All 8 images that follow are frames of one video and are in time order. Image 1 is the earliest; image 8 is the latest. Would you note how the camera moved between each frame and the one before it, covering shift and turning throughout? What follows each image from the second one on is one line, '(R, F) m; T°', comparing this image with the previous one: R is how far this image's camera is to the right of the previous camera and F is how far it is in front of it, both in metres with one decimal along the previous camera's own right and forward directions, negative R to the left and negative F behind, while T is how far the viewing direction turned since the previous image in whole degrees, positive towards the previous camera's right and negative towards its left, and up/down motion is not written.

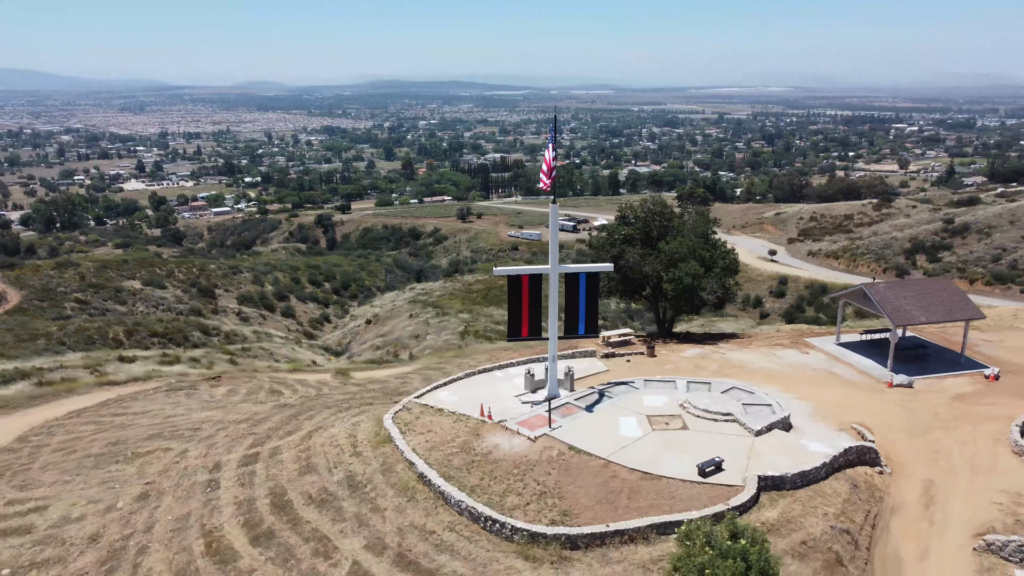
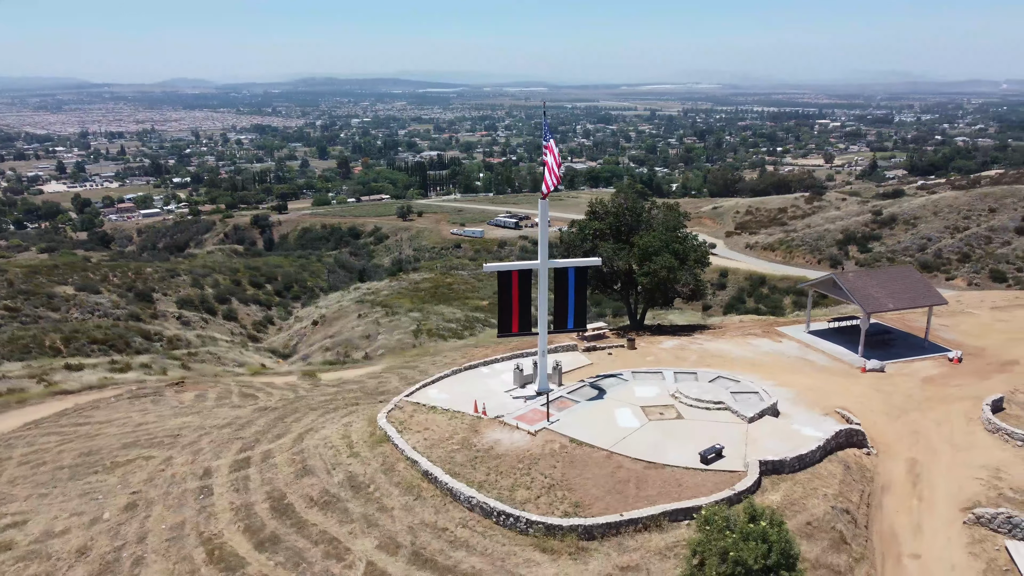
(-1.1, 0.0) m; +4°
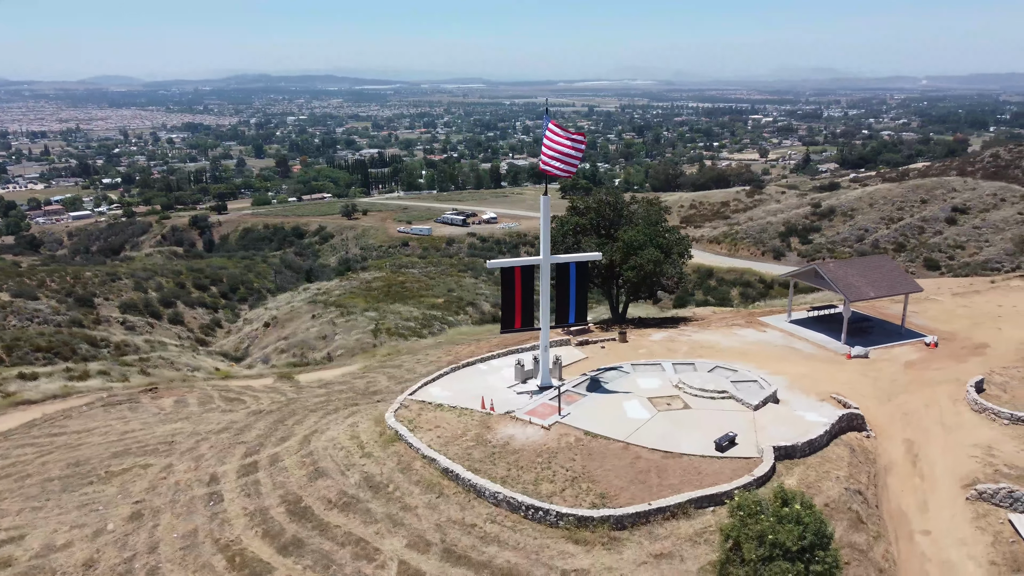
(-1.3, 0.0) m; +4°
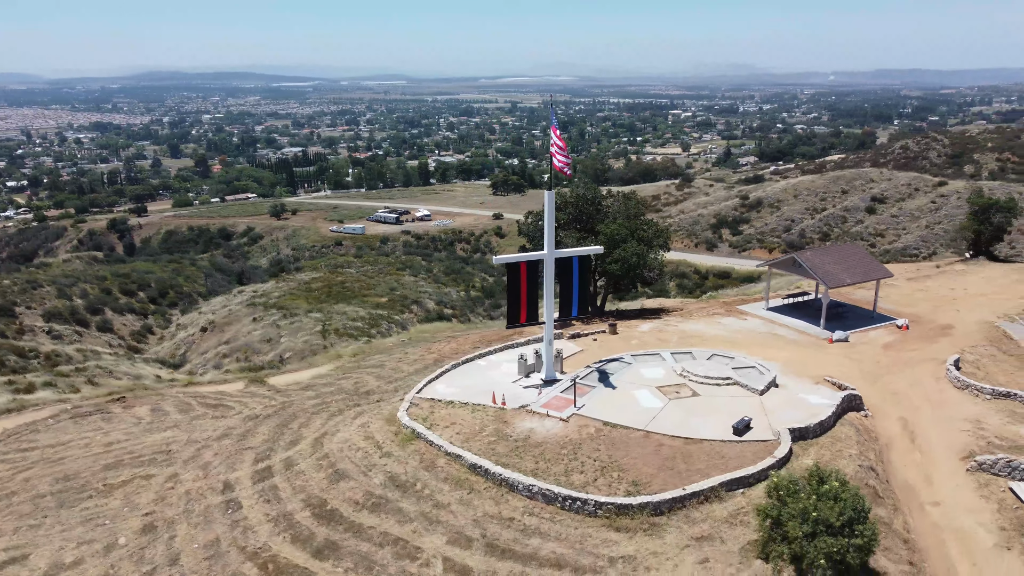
(-1.7, 0.0) m; +5°
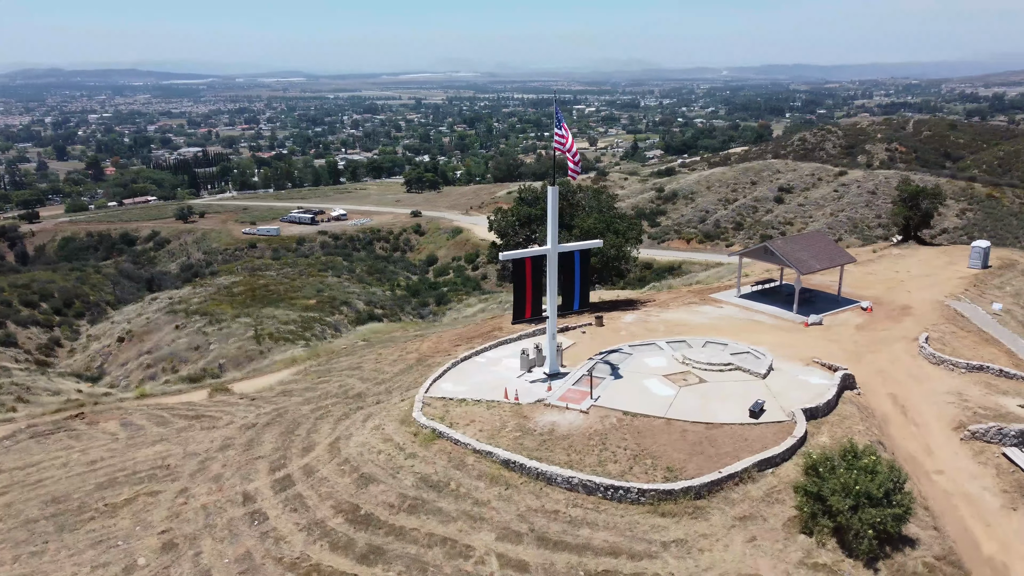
(-2.0, 0.0) m; +6°
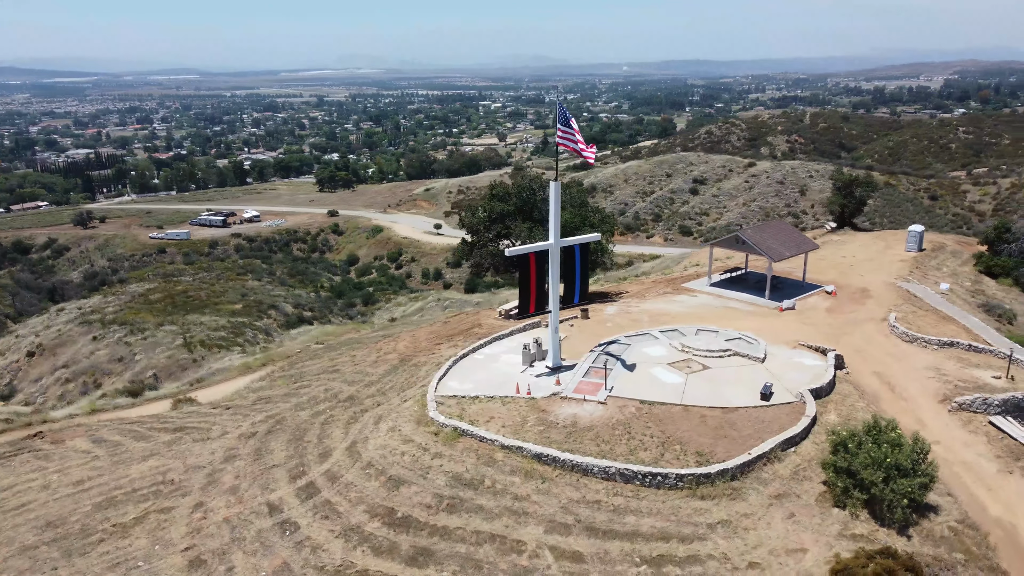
(-2.0, 0.0) m; +6°
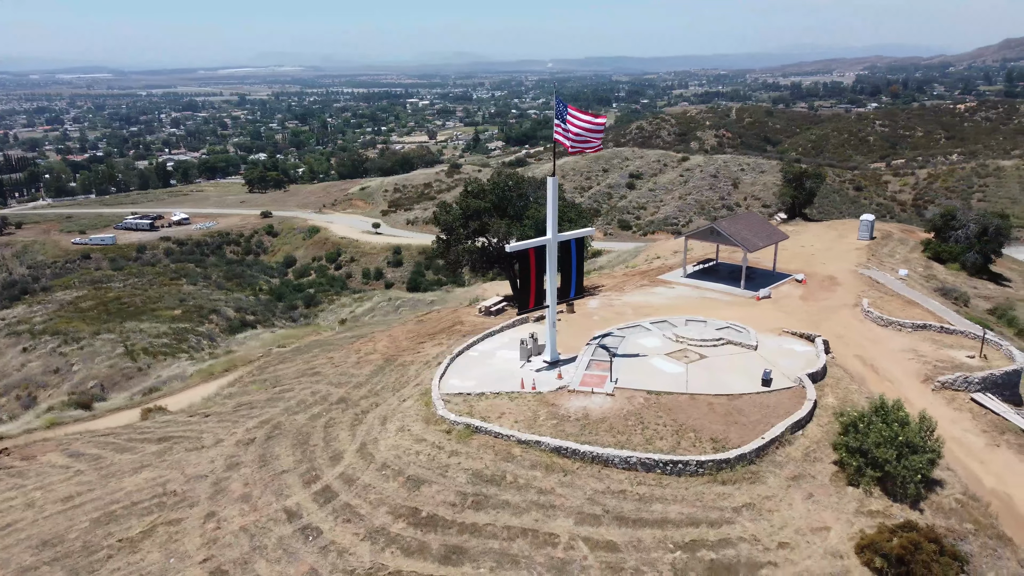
(-1.5, 0.0) m; +5°
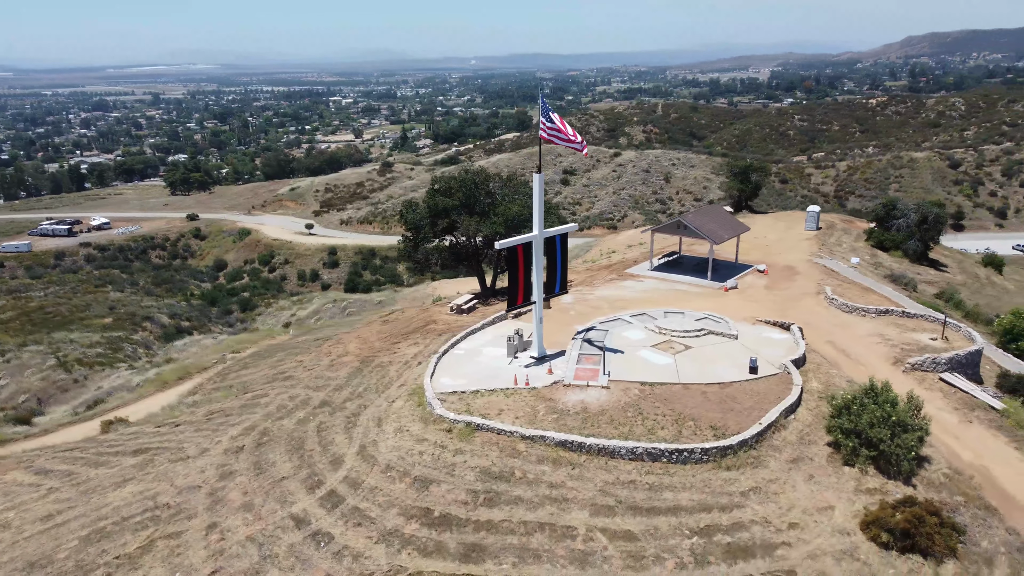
(-1.3, 0.0) m; +5°
